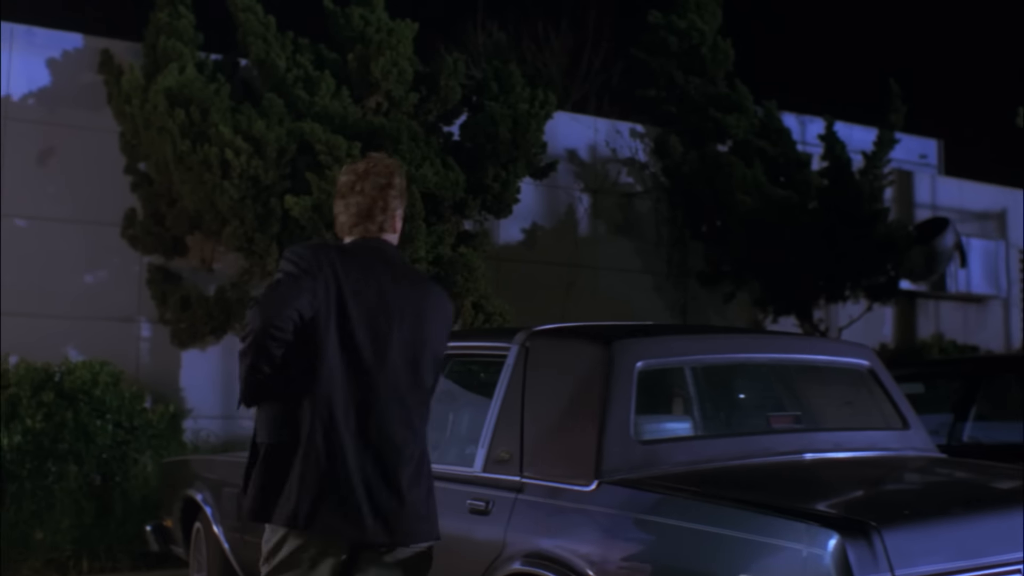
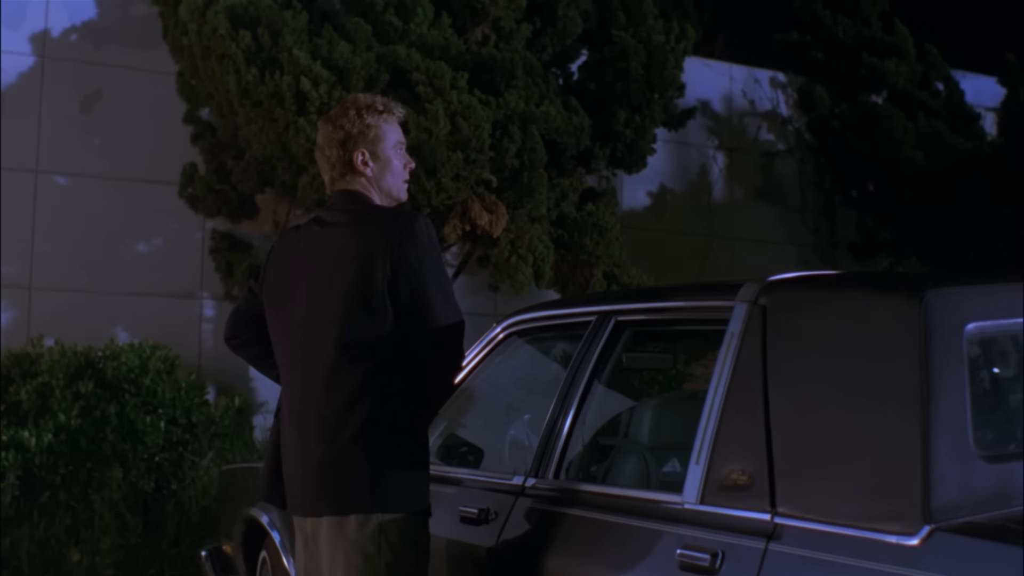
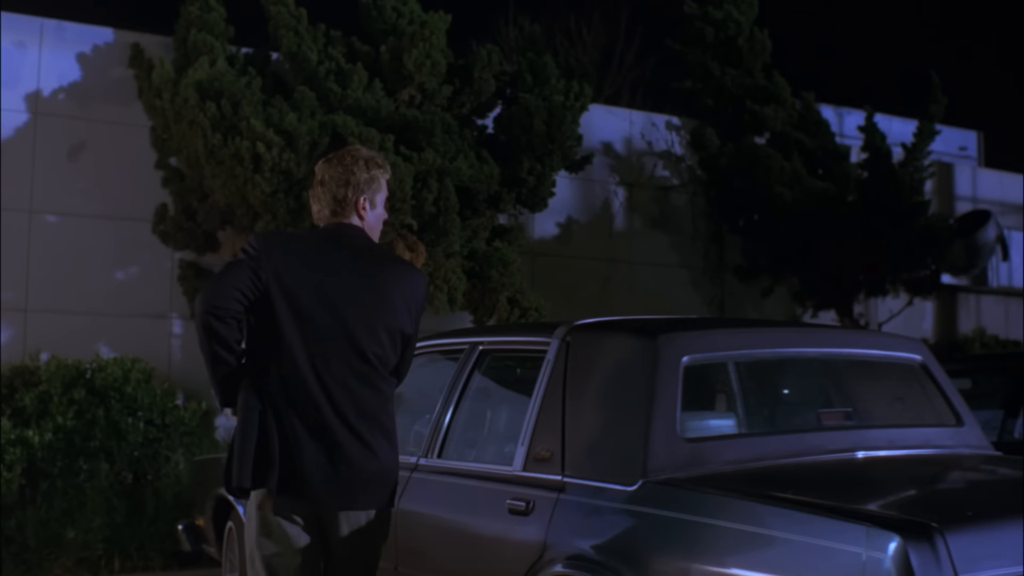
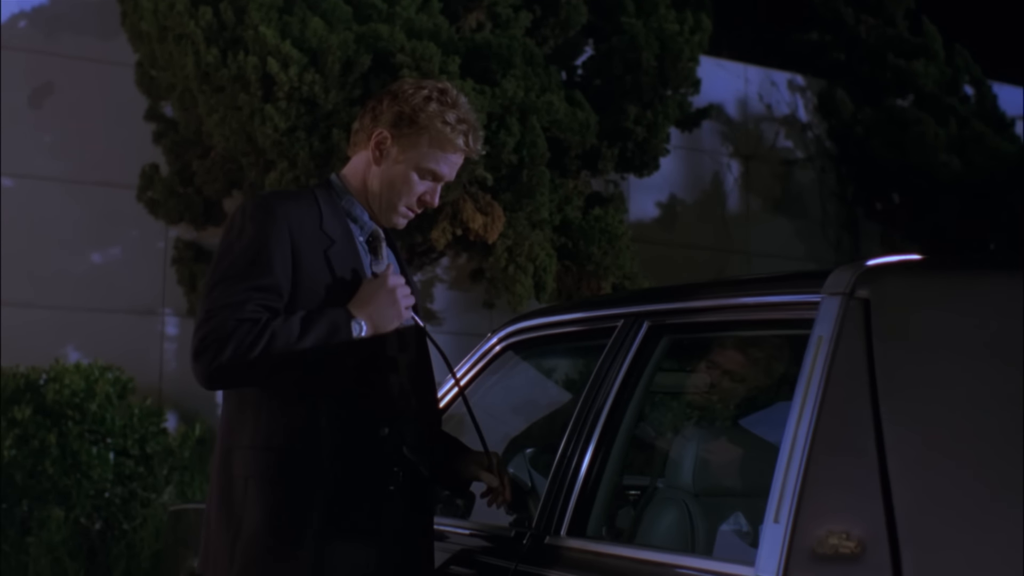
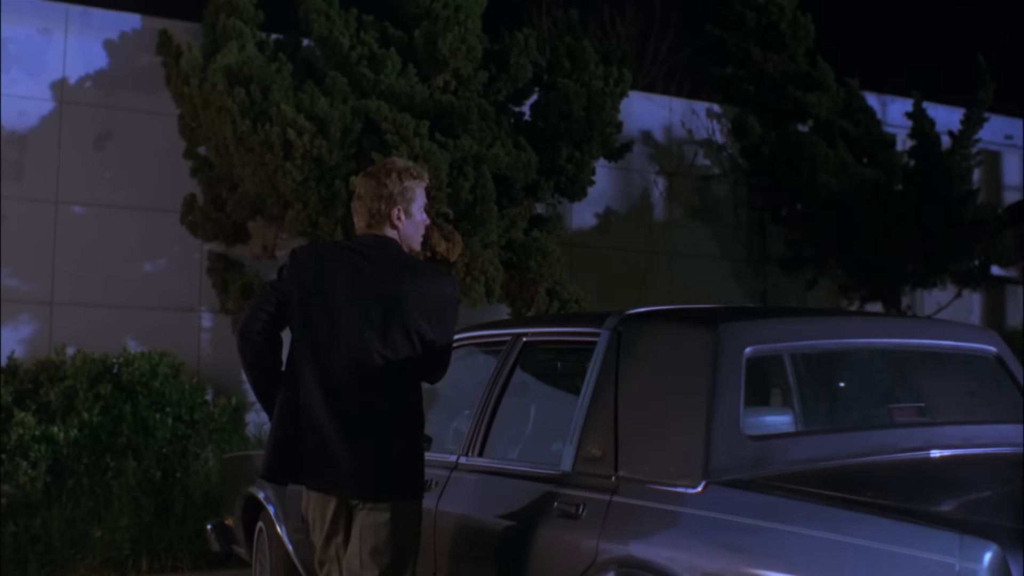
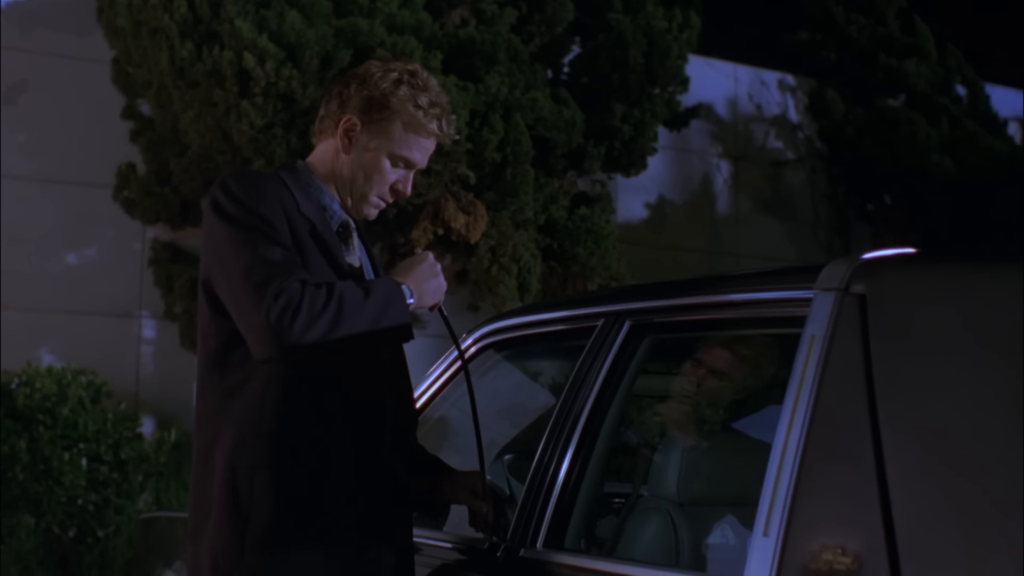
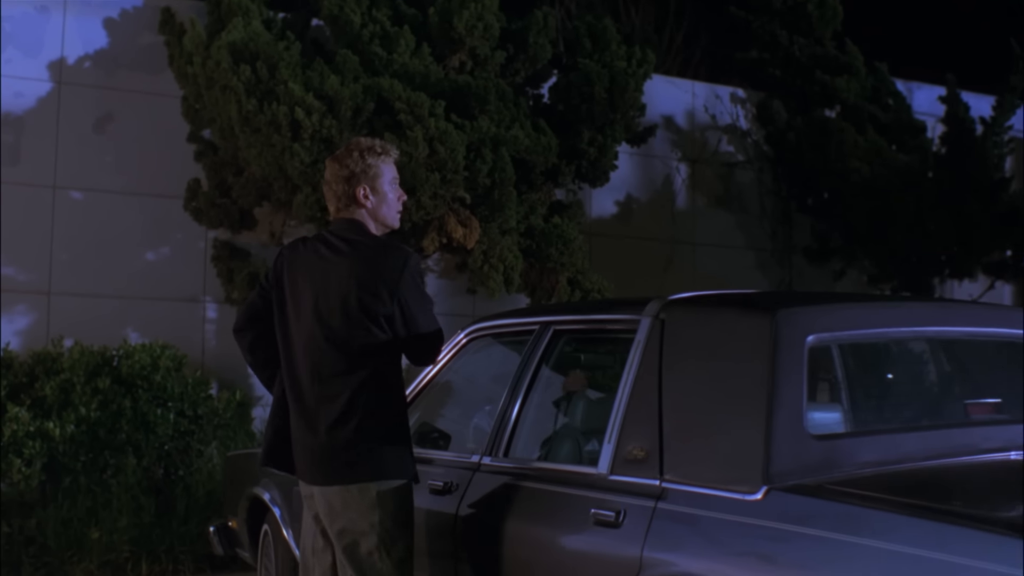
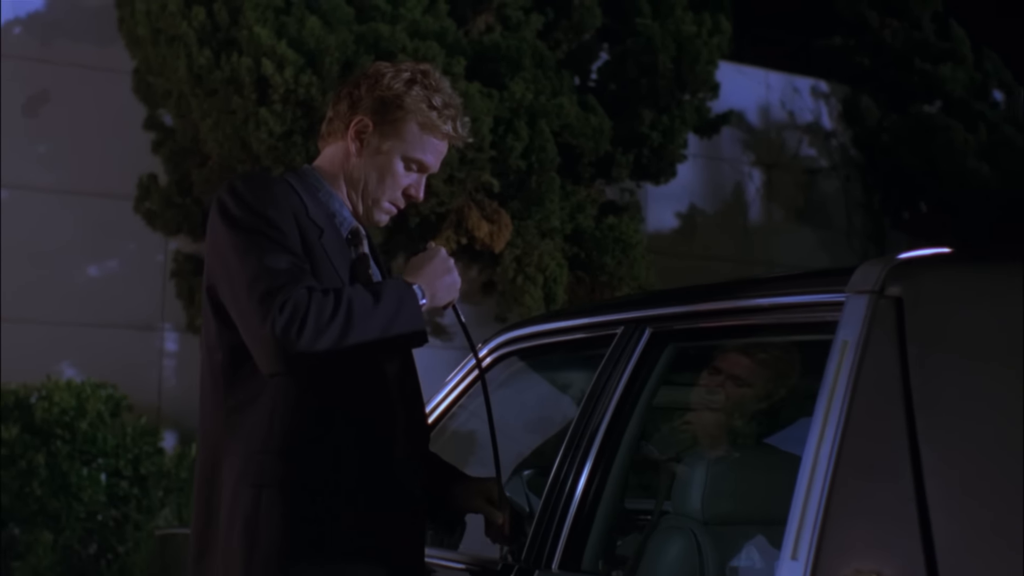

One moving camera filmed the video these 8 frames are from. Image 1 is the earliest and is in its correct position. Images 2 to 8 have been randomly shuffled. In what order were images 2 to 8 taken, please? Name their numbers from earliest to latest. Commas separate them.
3, 5, 7, 2, 4, 6, 8
